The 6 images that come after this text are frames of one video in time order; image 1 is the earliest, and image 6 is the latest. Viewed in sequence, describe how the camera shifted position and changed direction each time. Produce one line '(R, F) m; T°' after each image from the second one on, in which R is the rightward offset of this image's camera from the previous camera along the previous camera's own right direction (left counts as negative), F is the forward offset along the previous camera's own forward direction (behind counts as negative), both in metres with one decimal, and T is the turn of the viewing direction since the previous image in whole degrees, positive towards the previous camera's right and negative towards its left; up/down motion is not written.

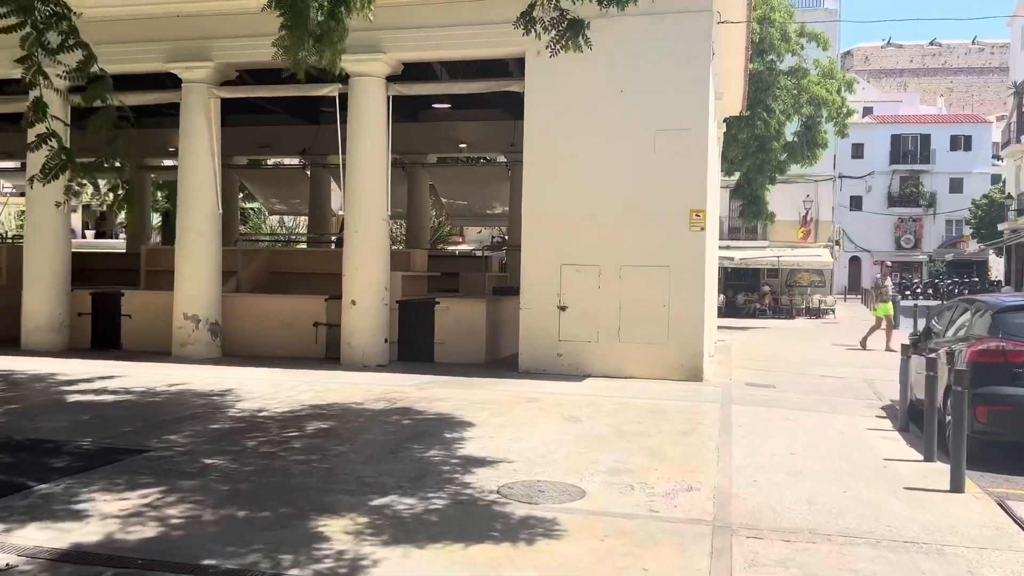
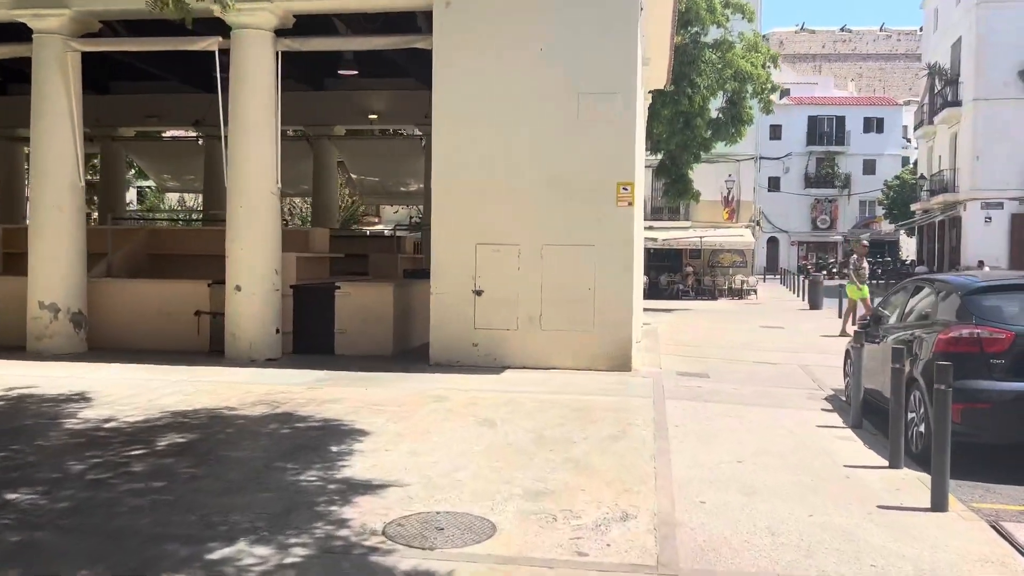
(+0.2, +1.2) m; +5°
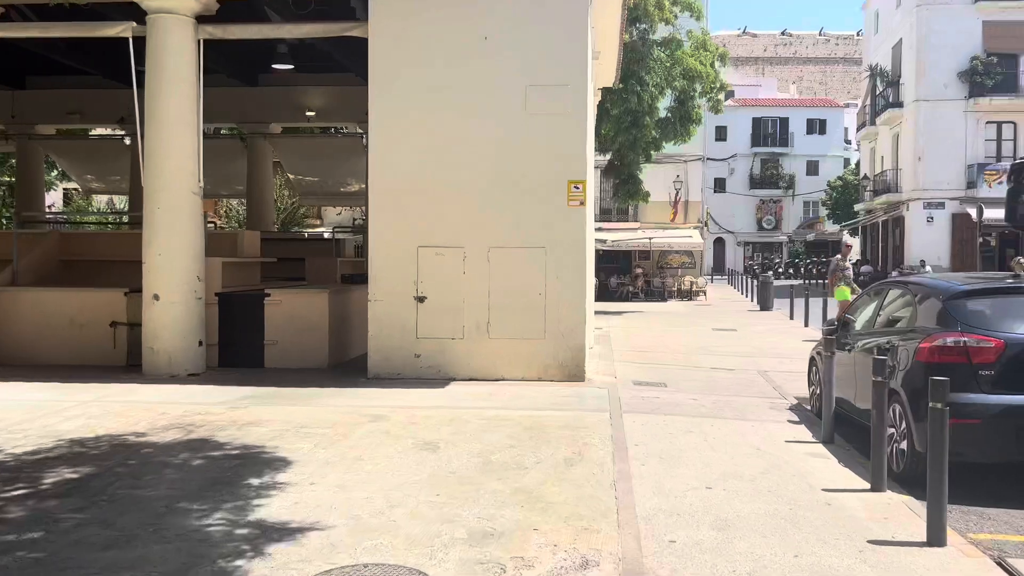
(0.0, +0.7) m; +4°
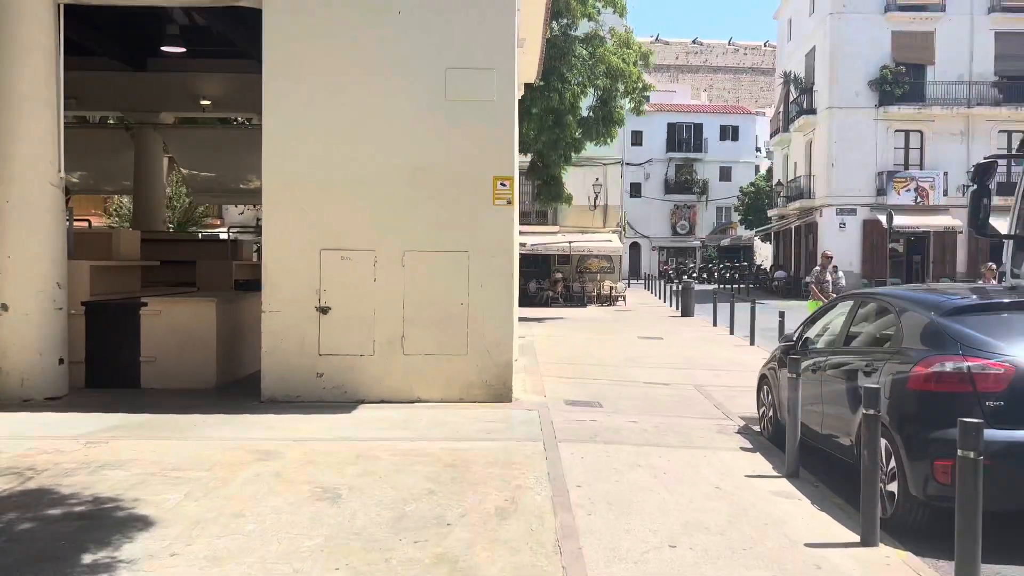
(0.0, +1.0) m; +6°
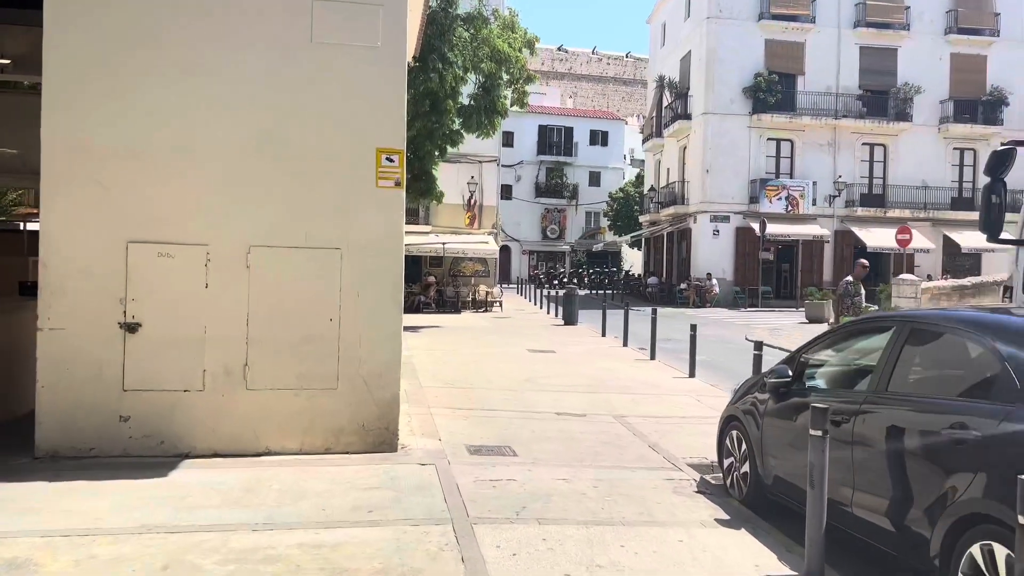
(-0.2, +2.0) m; +10°
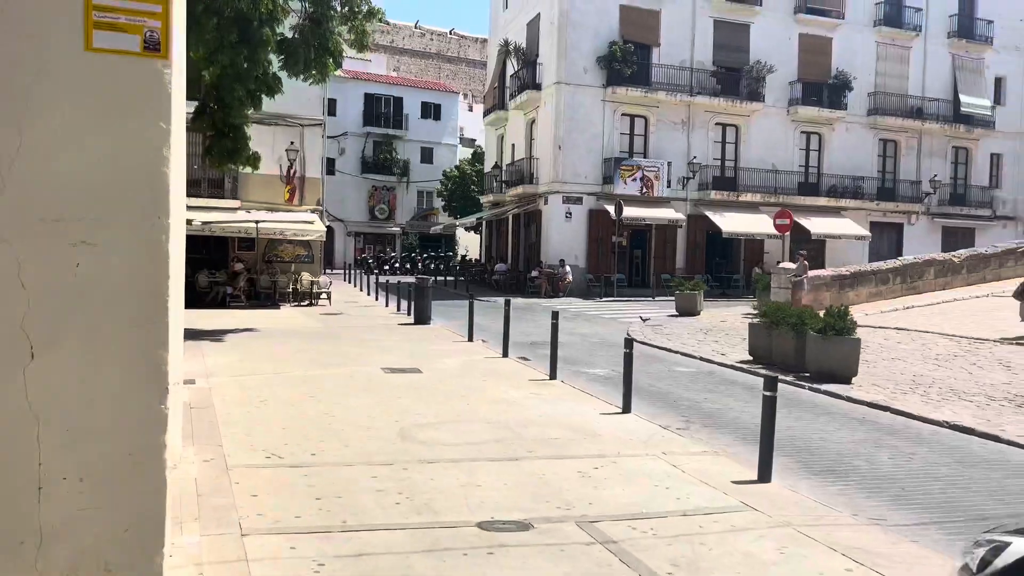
(-0.4, +3.7) m; +12°
